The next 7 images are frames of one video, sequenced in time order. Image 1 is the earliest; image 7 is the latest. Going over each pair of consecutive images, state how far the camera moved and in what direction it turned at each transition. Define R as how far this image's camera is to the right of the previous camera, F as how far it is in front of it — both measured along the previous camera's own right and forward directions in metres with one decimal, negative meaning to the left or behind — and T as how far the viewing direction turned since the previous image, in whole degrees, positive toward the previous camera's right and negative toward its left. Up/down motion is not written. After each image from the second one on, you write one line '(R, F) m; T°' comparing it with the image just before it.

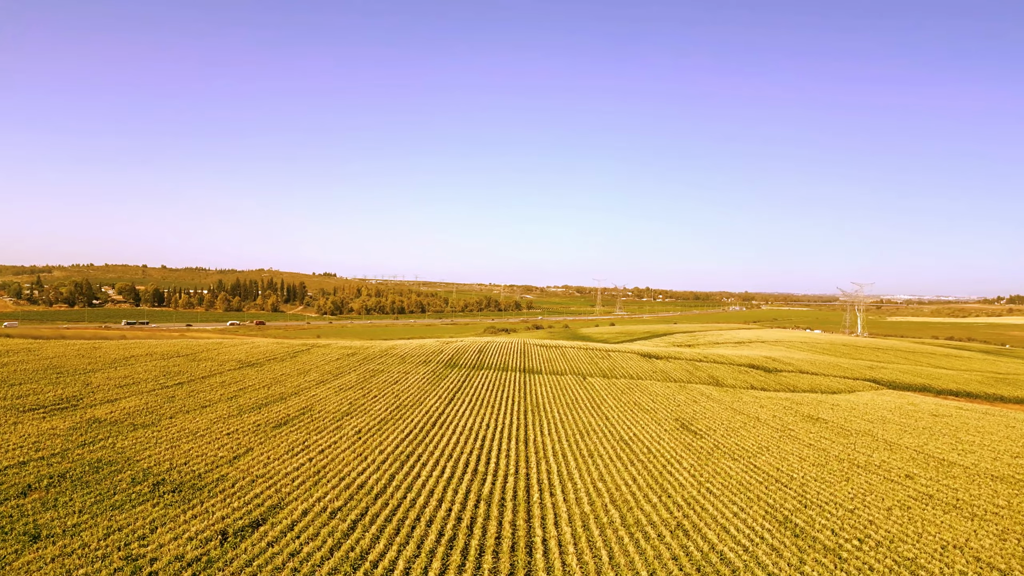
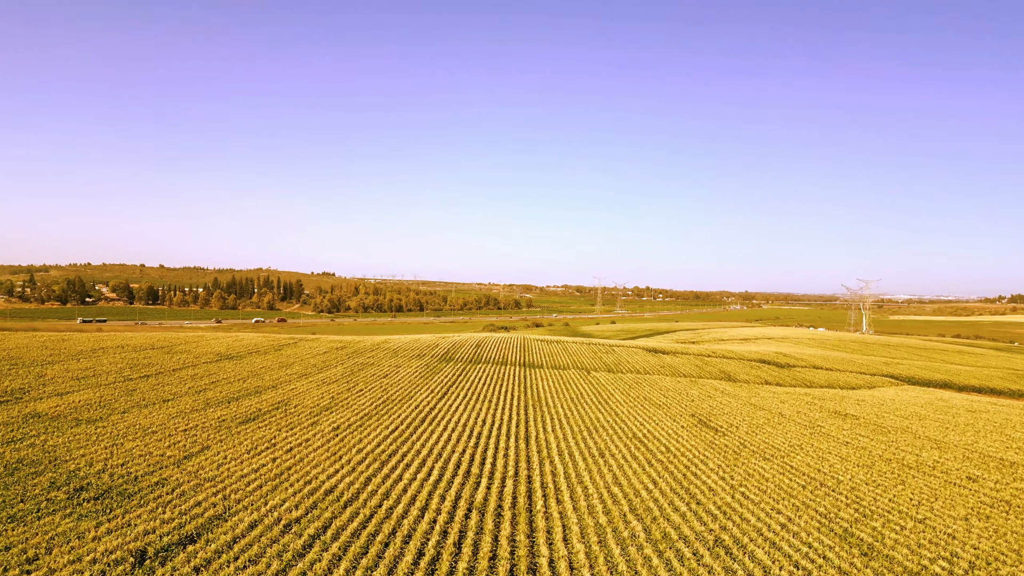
(0.0, +3.2) m; 0°
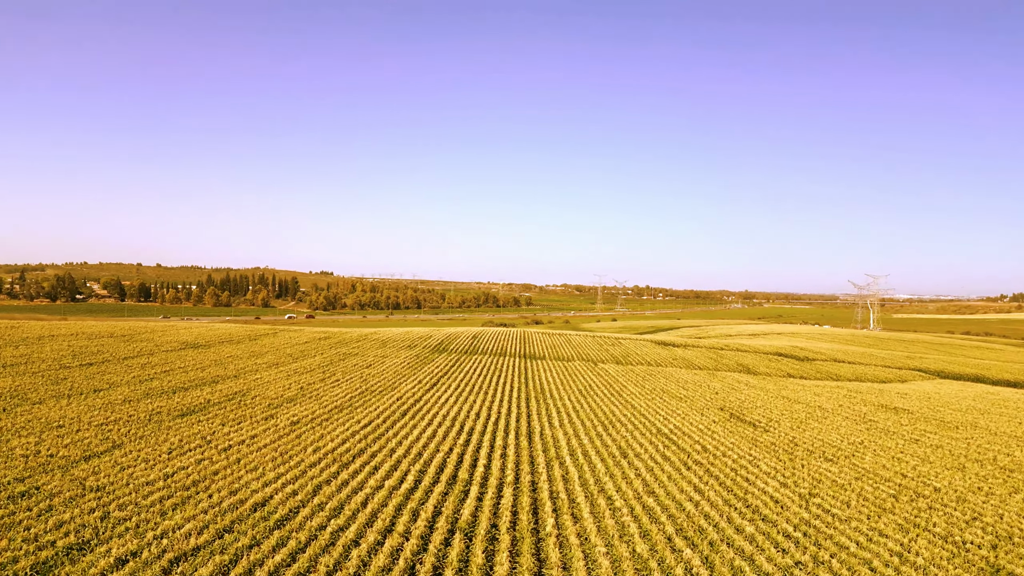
(0.0, +4.3) m; 0°
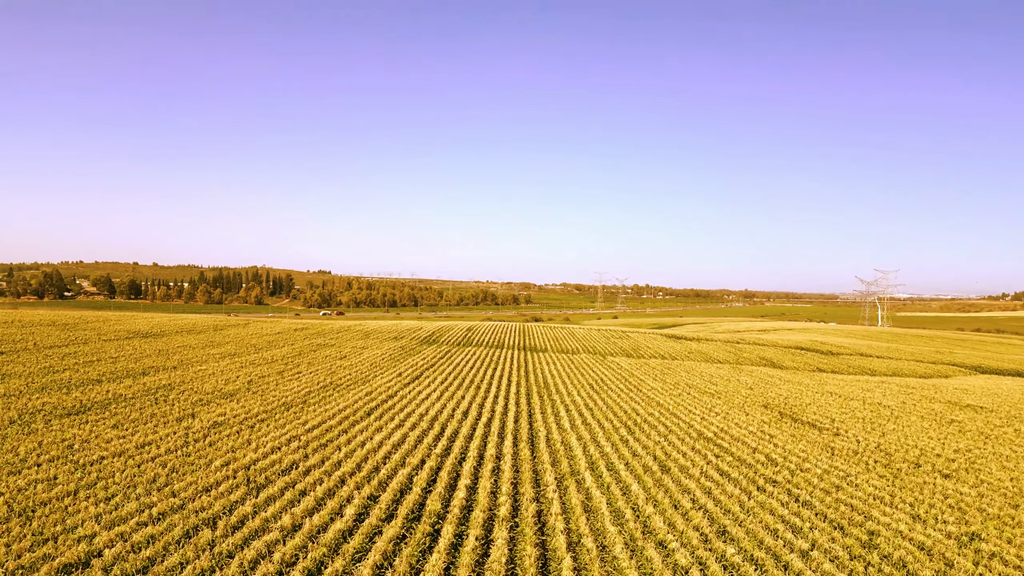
(+0.1, +4.7) m; 0°
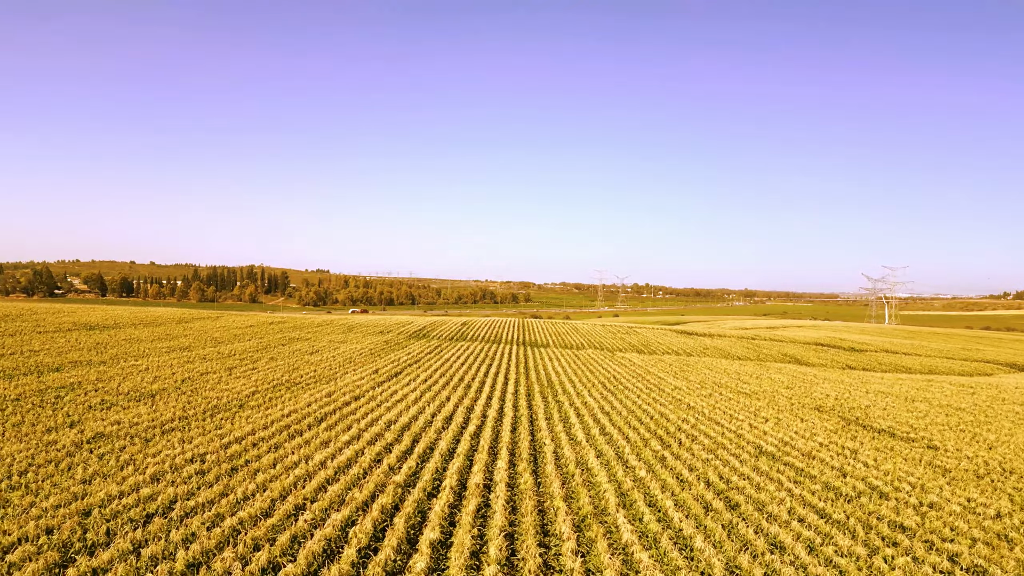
(+0.1, +3.9) m; 0°
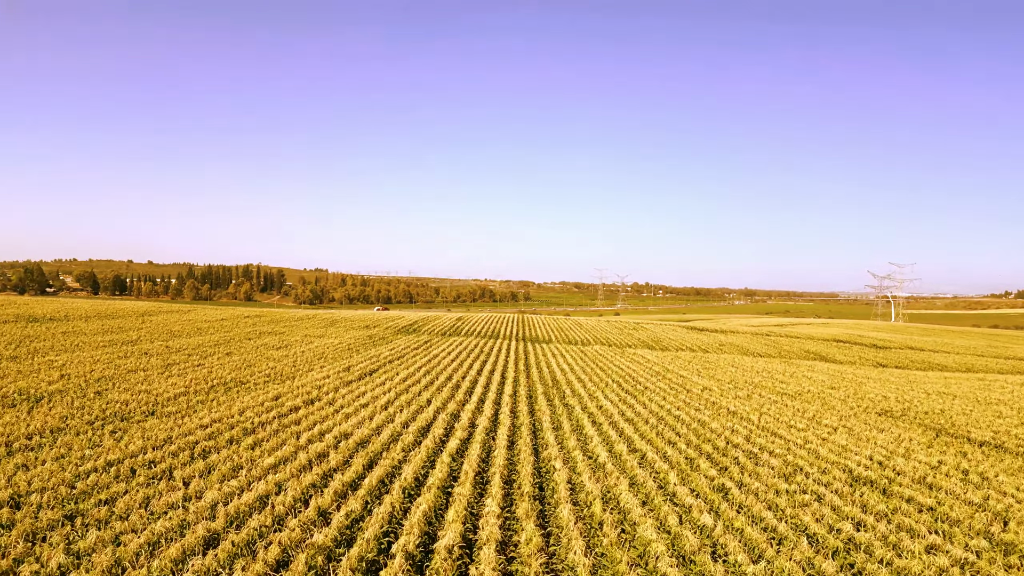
(+0.1, +3.3) m; 0°
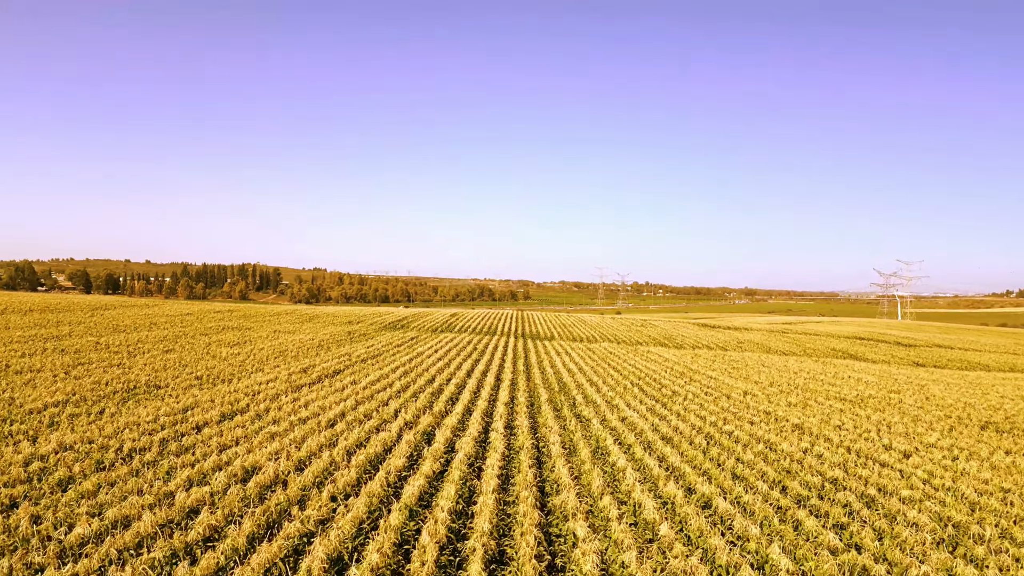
(+0.1, +3.2) m; 0°
